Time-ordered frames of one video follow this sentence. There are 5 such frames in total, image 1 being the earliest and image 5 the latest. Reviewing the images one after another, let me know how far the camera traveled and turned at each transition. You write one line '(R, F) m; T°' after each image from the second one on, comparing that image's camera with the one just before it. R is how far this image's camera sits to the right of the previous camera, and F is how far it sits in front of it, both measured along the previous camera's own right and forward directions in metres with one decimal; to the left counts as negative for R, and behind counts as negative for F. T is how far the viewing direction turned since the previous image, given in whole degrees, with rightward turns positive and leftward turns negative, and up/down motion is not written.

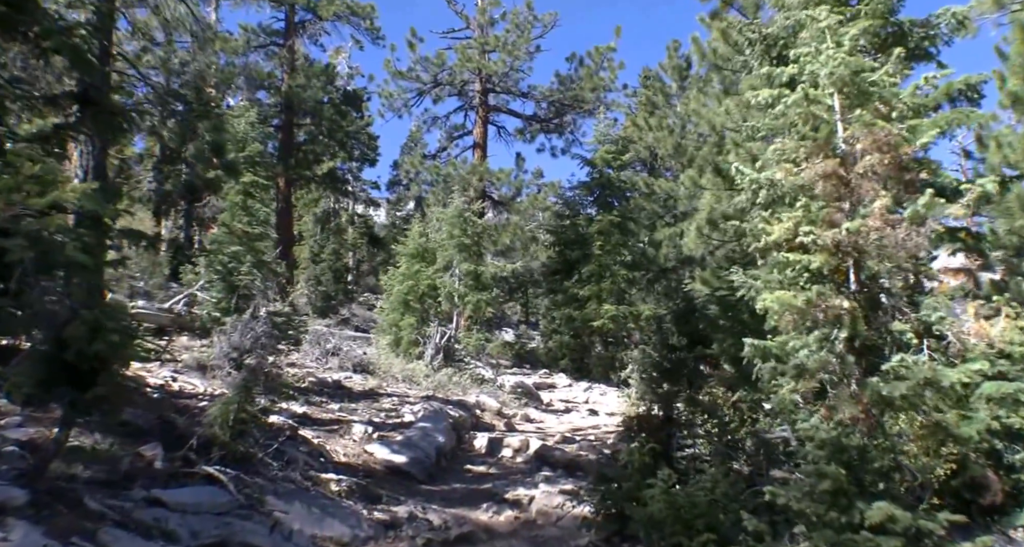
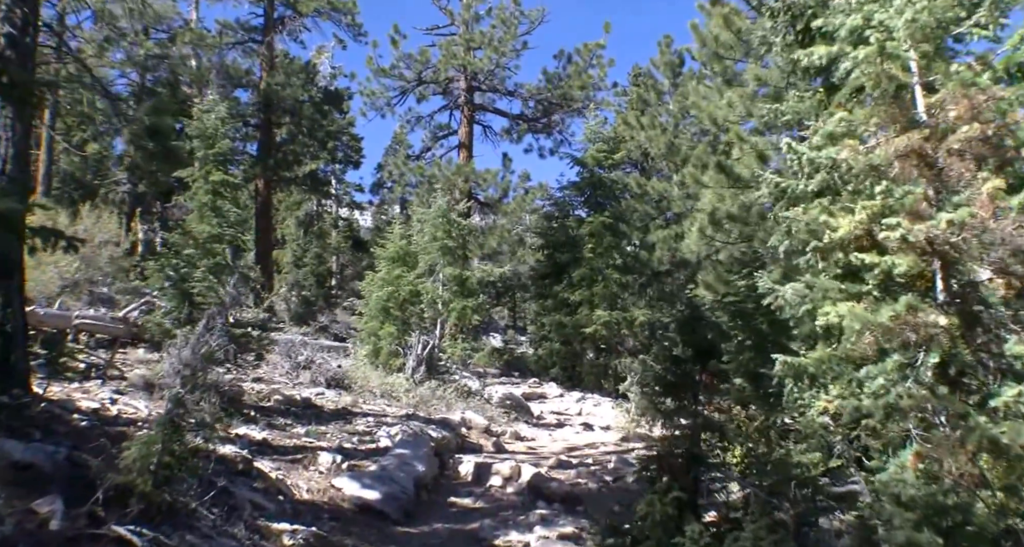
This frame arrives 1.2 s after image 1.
(0.0, +1.1) m; +1°
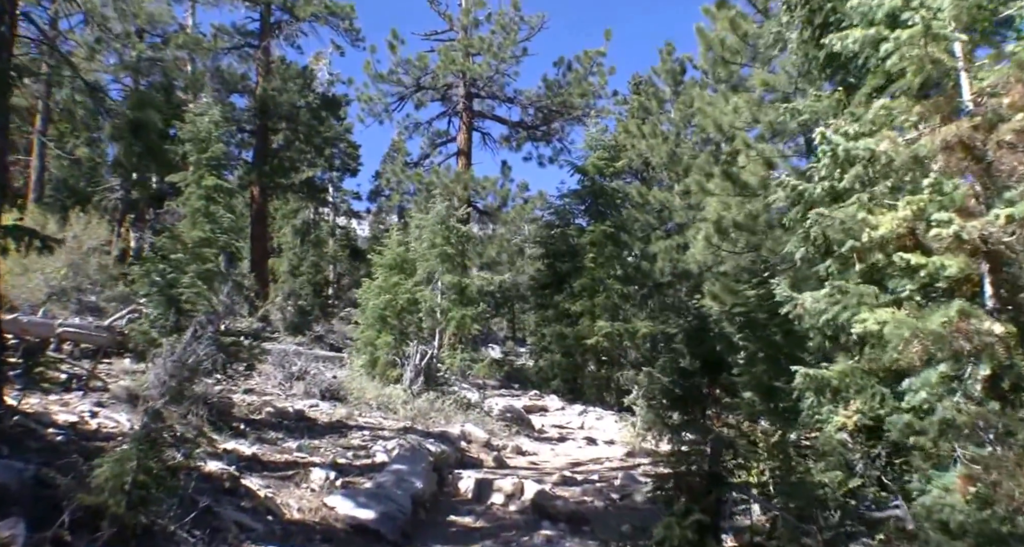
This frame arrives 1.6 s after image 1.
(-0.1, +0.4) m; 0°
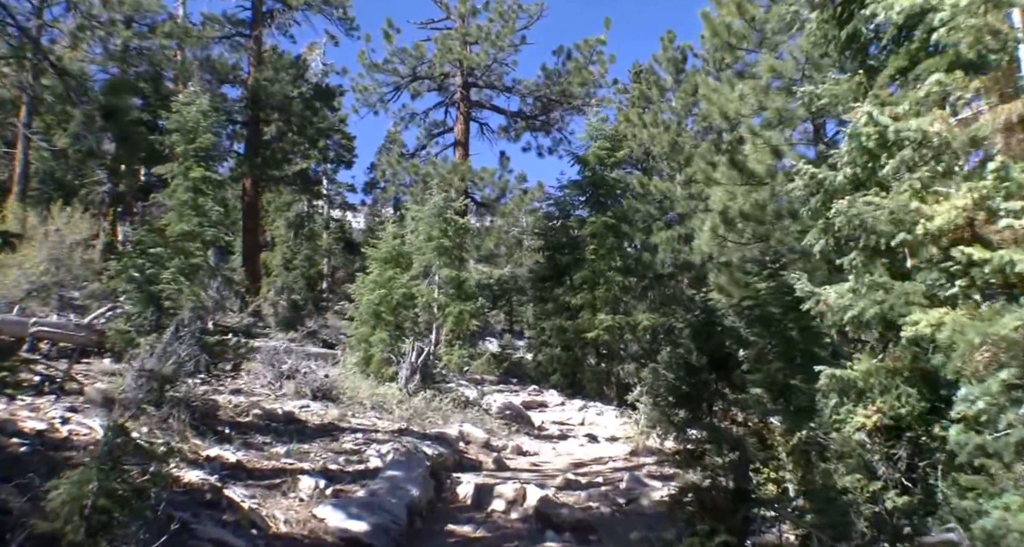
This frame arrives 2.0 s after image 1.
(0.0, +0.5) m; 0°
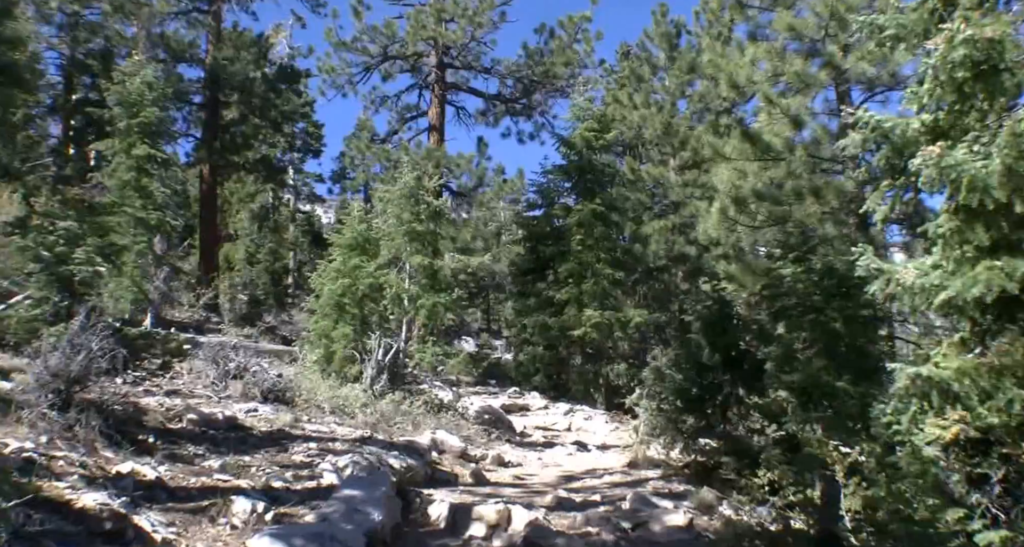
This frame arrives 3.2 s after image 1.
(-0.1, +1.3) m; +2°
